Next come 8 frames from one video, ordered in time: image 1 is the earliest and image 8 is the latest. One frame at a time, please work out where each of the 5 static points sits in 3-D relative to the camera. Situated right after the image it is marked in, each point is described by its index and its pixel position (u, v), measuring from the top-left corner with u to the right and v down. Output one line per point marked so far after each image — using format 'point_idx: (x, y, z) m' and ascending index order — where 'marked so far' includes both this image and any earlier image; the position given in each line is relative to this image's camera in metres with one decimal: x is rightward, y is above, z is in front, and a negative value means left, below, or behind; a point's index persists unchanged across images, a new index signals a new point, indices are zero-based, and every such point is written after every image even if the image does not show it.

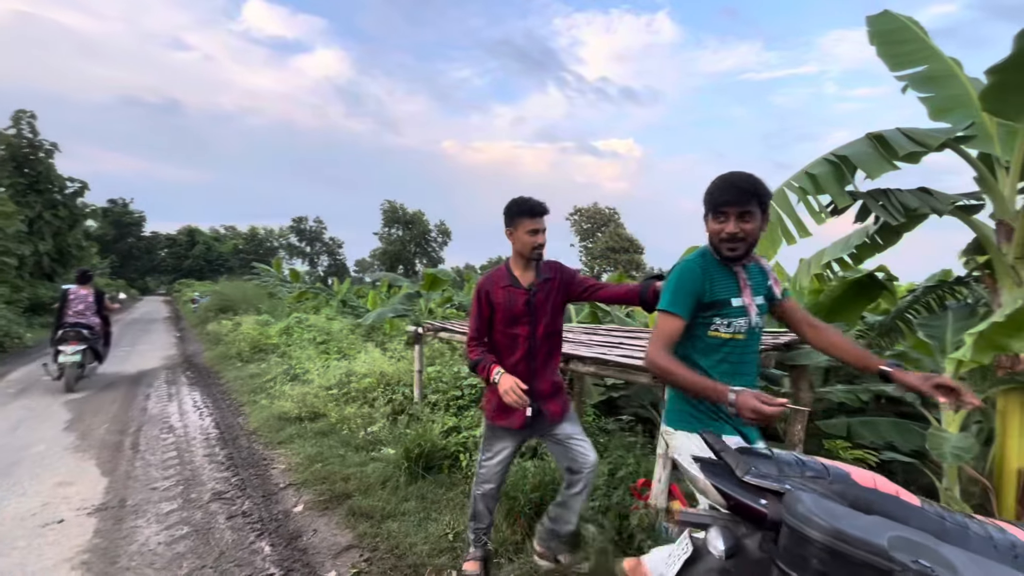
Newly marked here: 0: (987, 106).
0: (+3.3, +1.3, +3.3) m
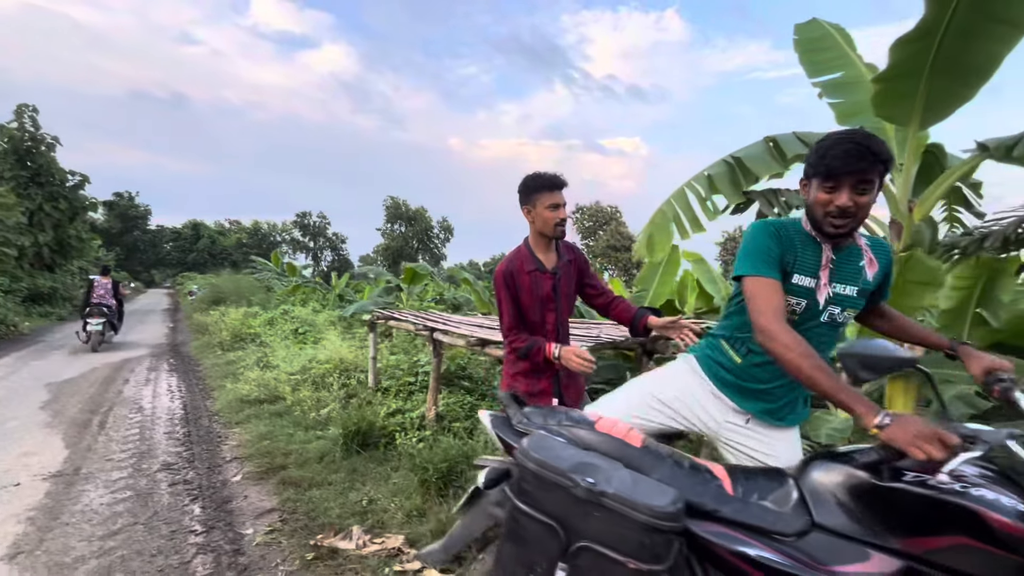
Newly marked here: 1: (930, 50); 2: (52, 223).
0: (+2.8, +1.3, +3.5) m
1: (+2.8, +1.6, +3.2) m
2: (-17.1, +2.5, +18.0) m
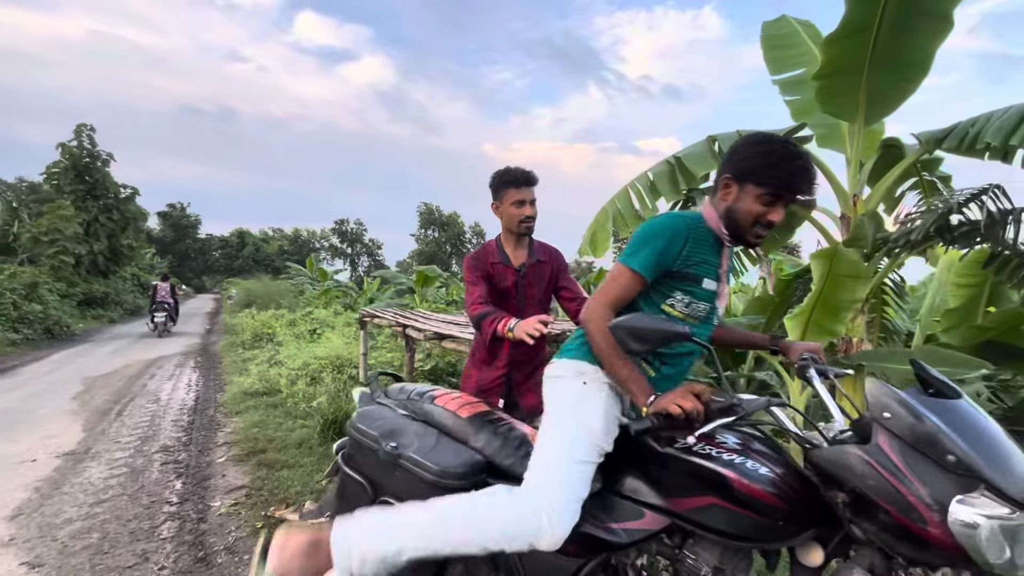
0: (+2.4, +1.3, +3.5) m
1: (+2.4, +1.7, +3.3) m
2: (-16.4, +2.3, +19.4) m
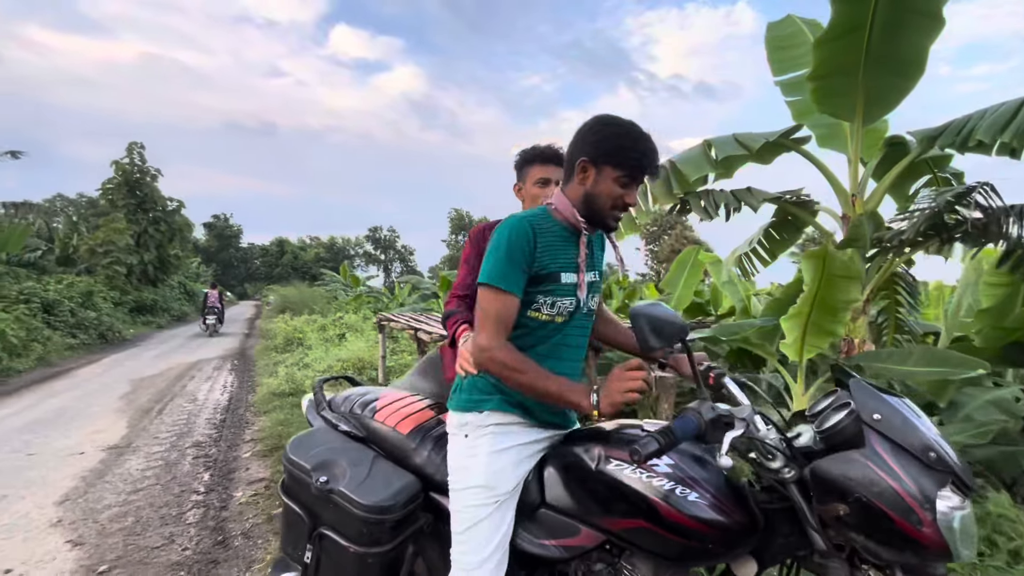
0: (+2.3, +1.3, +3.6) m
1: (+2.4, +1.7, +3.3) m
2: (-15.4, +1.9, +20.6) m
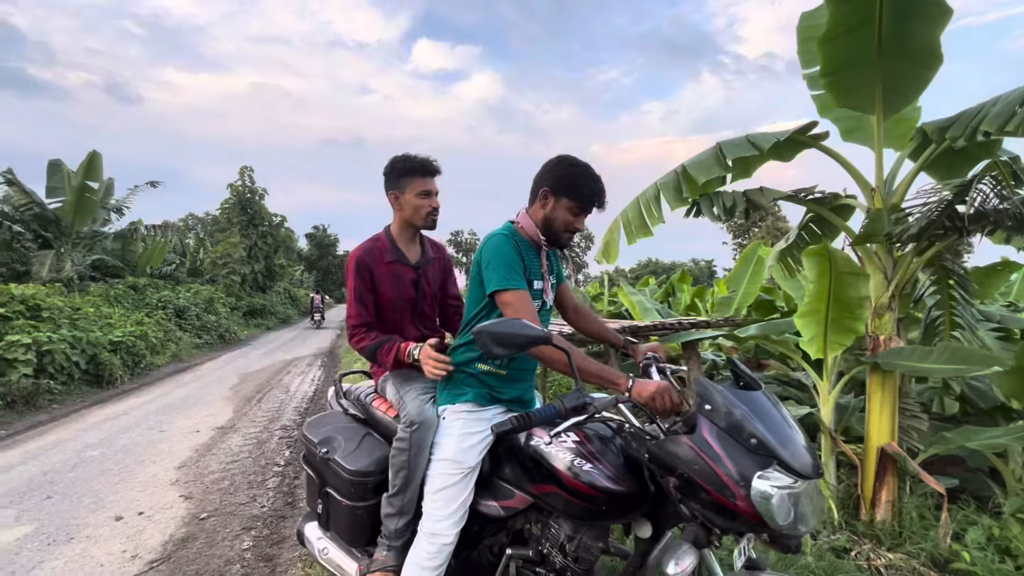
0: (+2.4, +1.4, +3.5) m
1: (+2.4, +1.7, +3.2) m
2: (-12.1, +1.6, +23.4) m
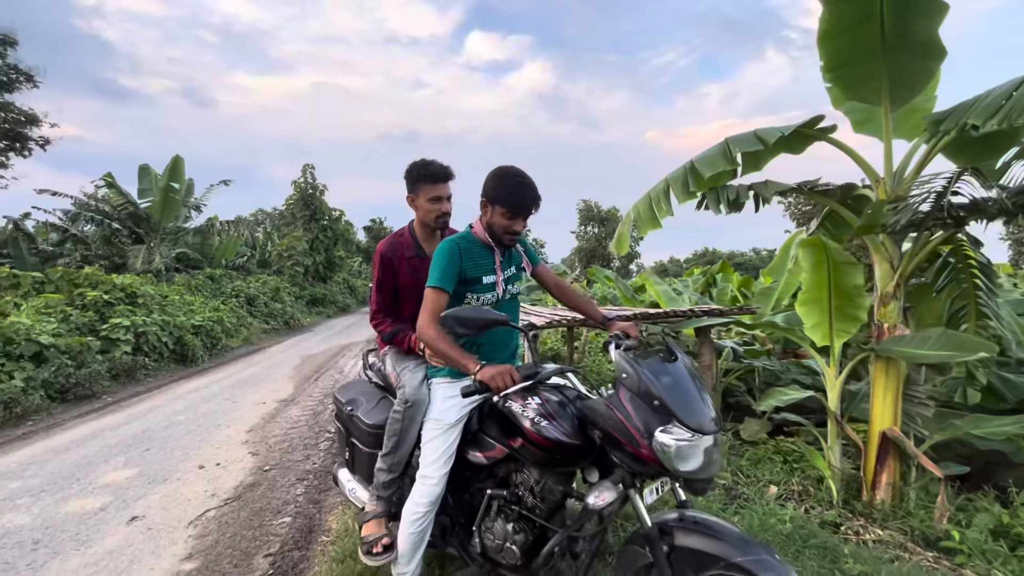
0: (+2.5, +1.4, +3.6) m
1: (+2.5, +1.8, +3.3) m
2: (-9.8, +2.1, +24.9) m
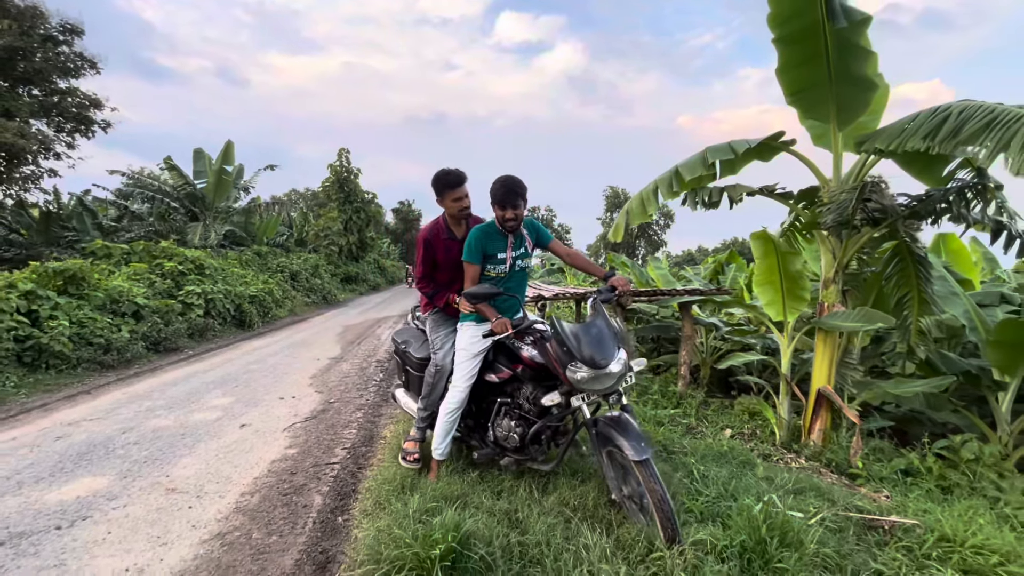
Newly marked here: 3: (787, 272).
0: (+2.7, +1.6, +4.4) m
1: (+2.7, +1.9, +4.1) m
2: (-8.5, +3.3, +26.3) m
3: (+2.5, +0.1, +4.3) m
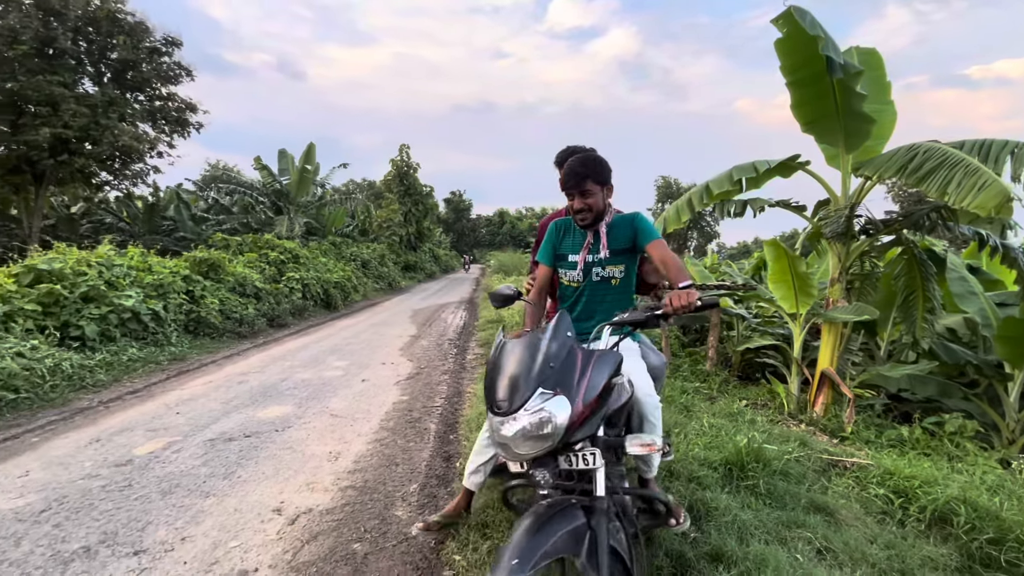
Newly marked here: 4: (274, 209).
0: (+3.4, +1.6, +5.3) m
1: (+3.3, +1.9, +5.0) m
2: (-5.6, +4.0, +28.1) m
3: (+3.1, +0.2, +5.3) m
4: (-9.6, +3.2, +19.4) m
